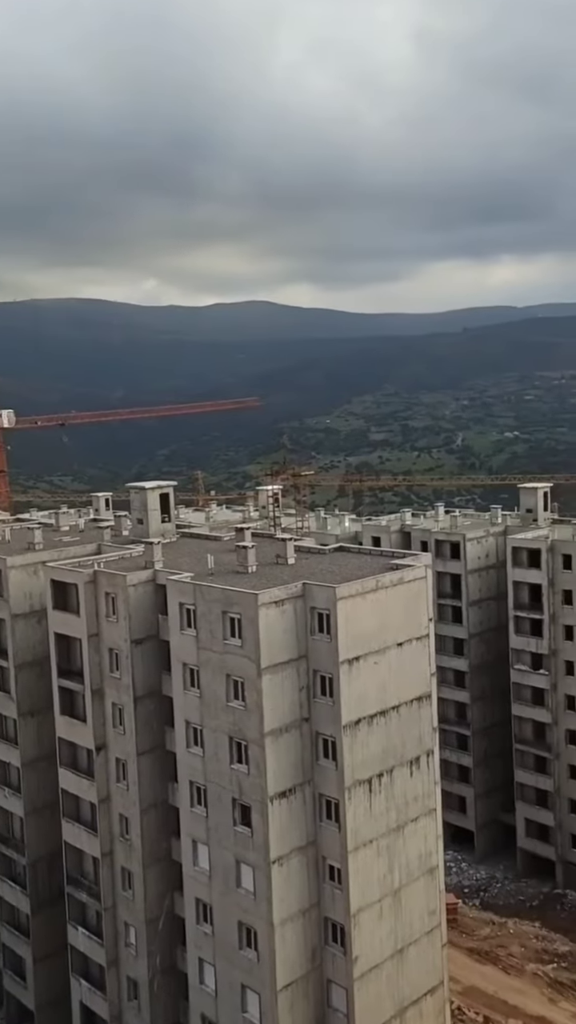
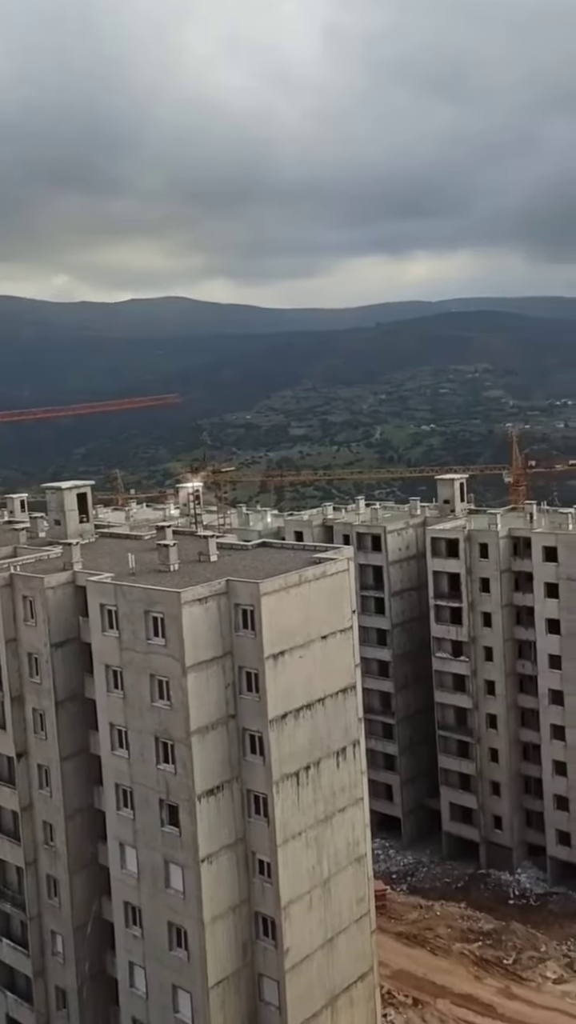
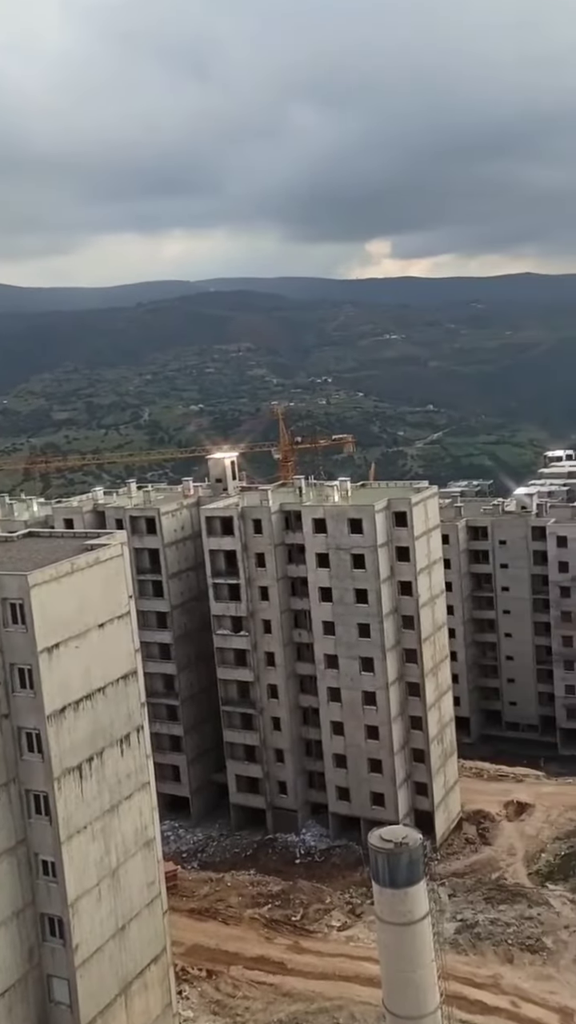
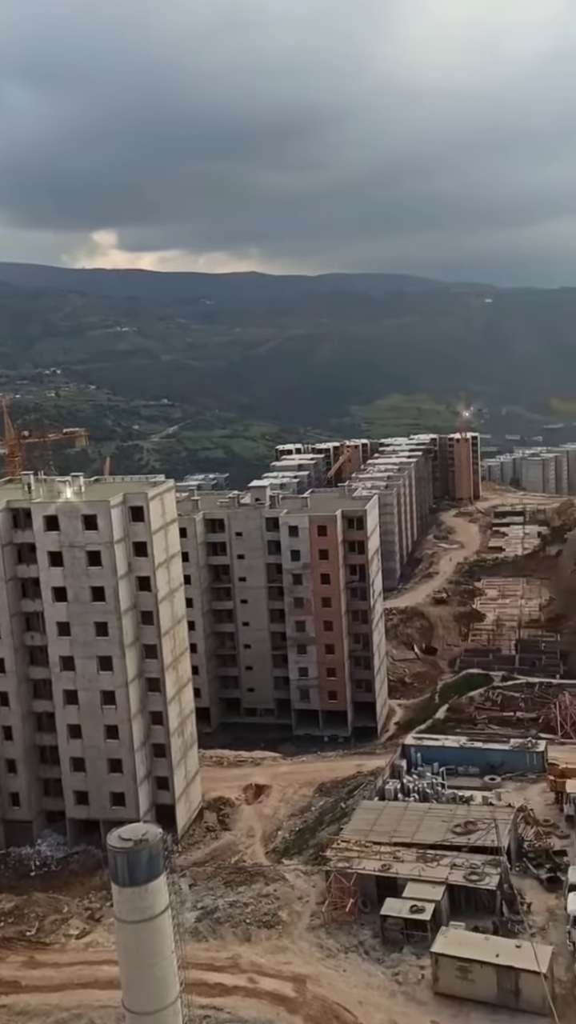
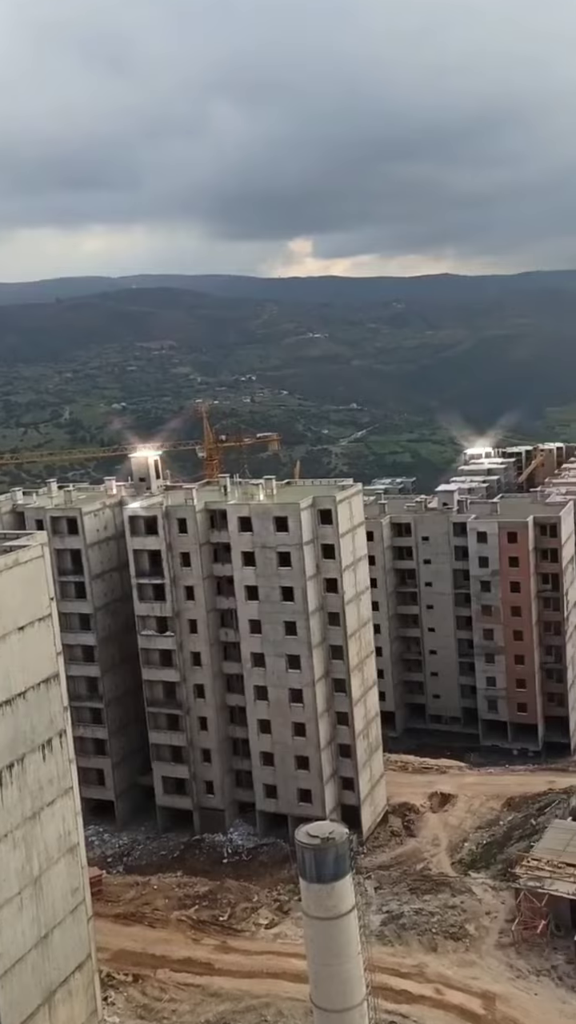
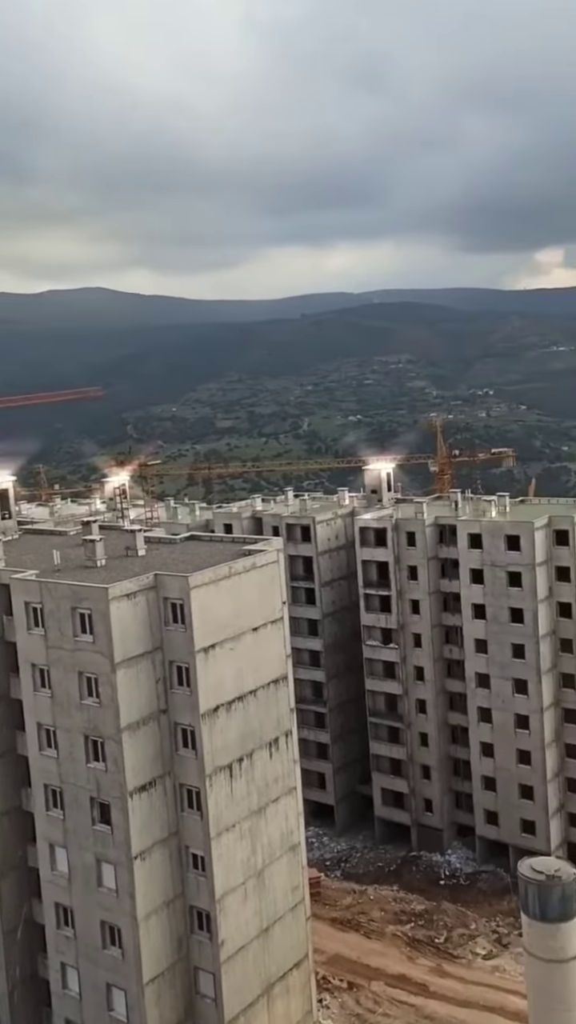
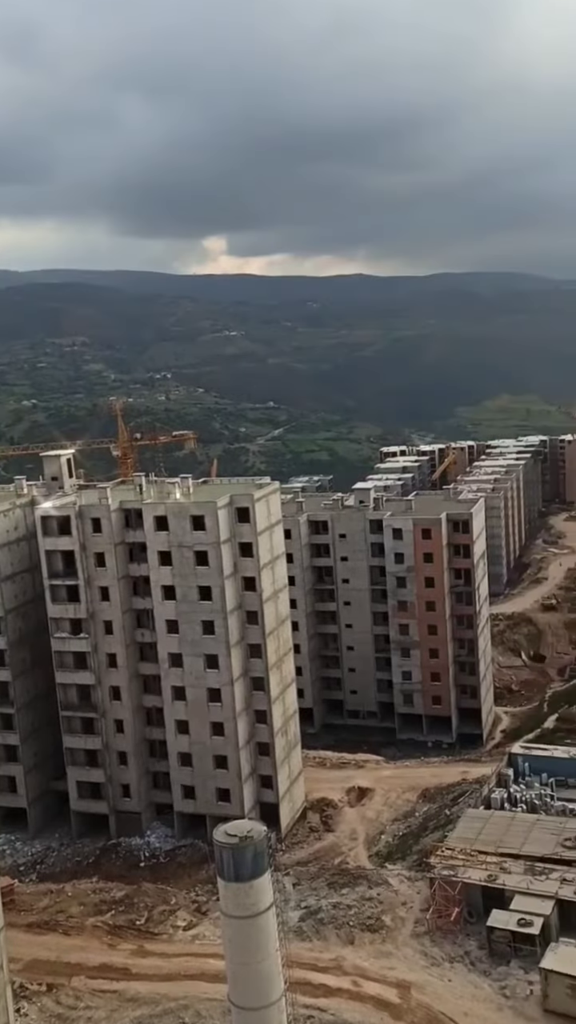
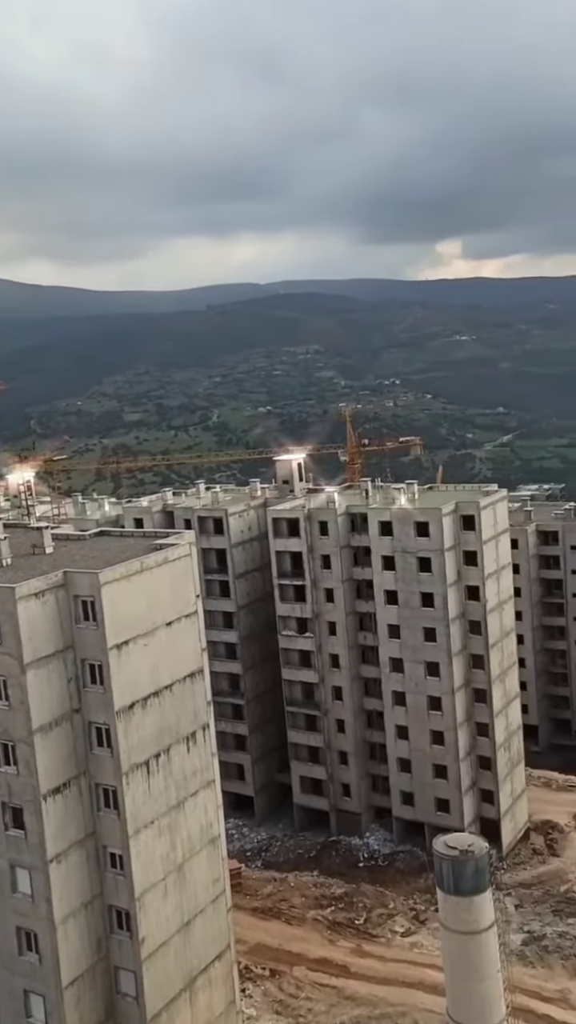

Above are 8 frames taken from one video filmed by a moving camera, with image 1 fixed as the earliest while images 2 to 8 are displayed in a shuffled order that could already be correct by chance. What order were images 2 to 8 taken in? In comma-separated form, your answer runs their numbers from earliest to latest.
2, 6, 8, 3, 5, 7, 4
